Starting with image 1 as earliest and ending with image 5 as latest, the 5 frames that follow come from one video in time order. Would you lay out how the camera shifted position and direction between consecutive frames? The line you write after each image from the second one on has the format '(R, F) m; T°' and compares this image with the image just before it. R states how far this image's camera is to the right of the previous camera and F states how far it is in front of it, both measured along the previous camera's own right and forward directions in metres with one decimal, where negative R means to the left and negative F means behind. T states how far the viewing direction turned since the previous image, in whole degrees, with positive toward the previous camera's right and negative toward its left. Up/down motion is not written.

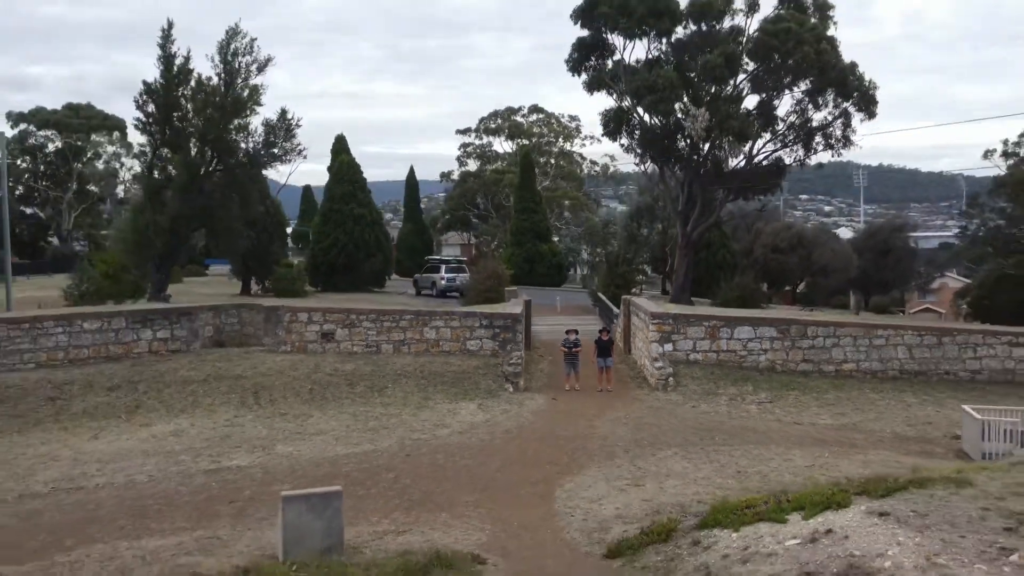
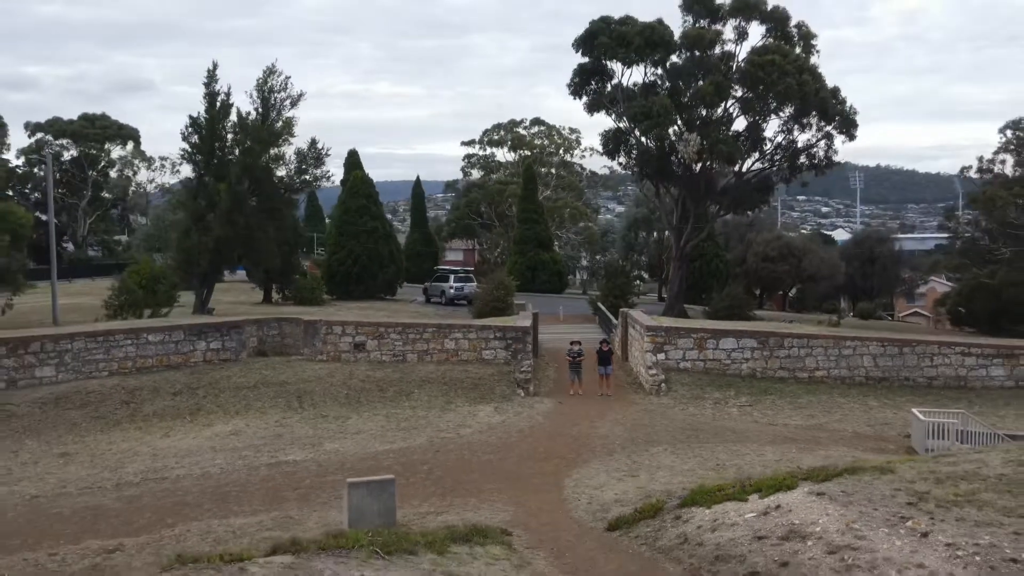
(-0.2, -1.4) m; 0°
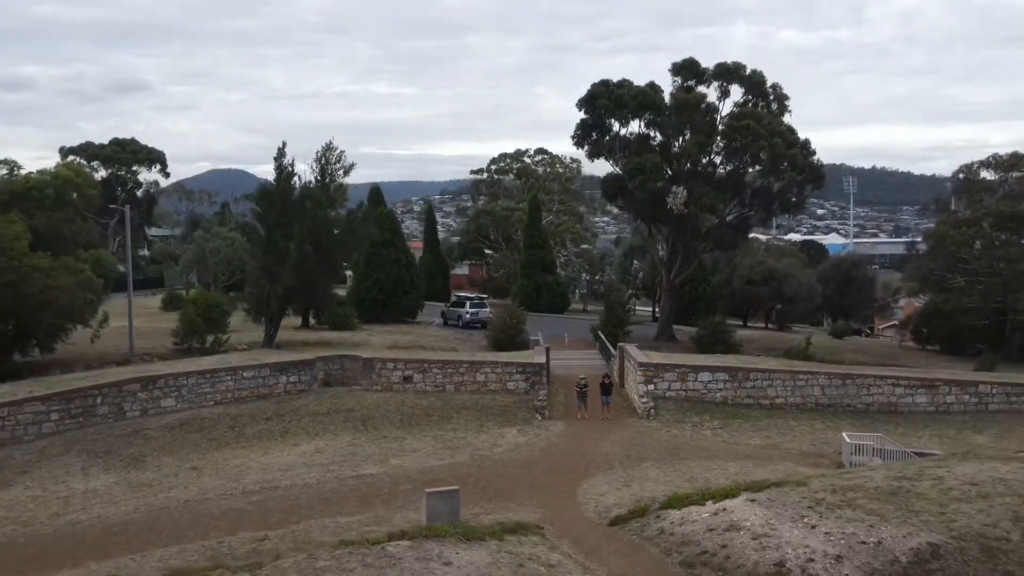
(-0.3, -3.0) m; 0°
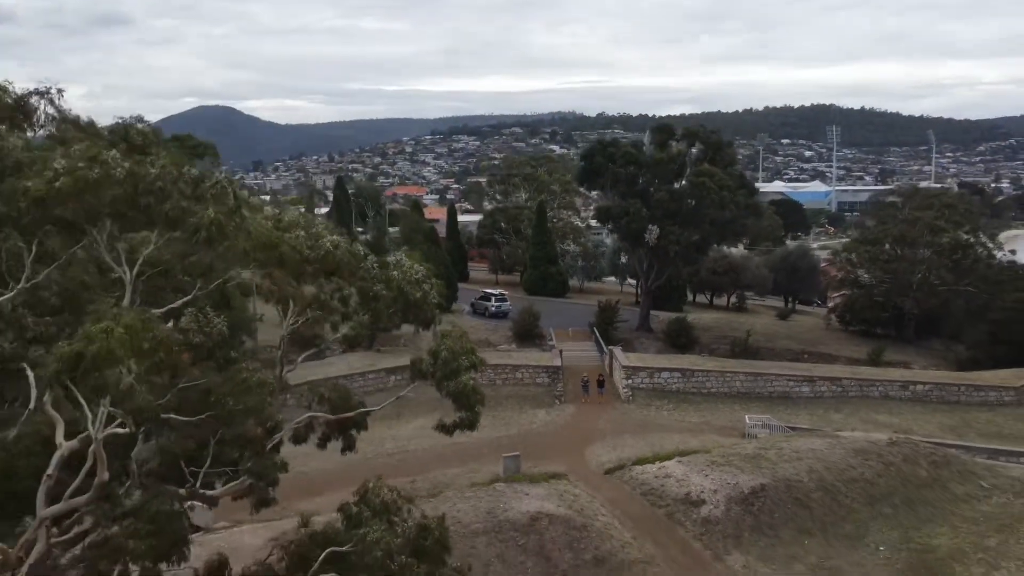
(-0.9, -8.0) m; +1°
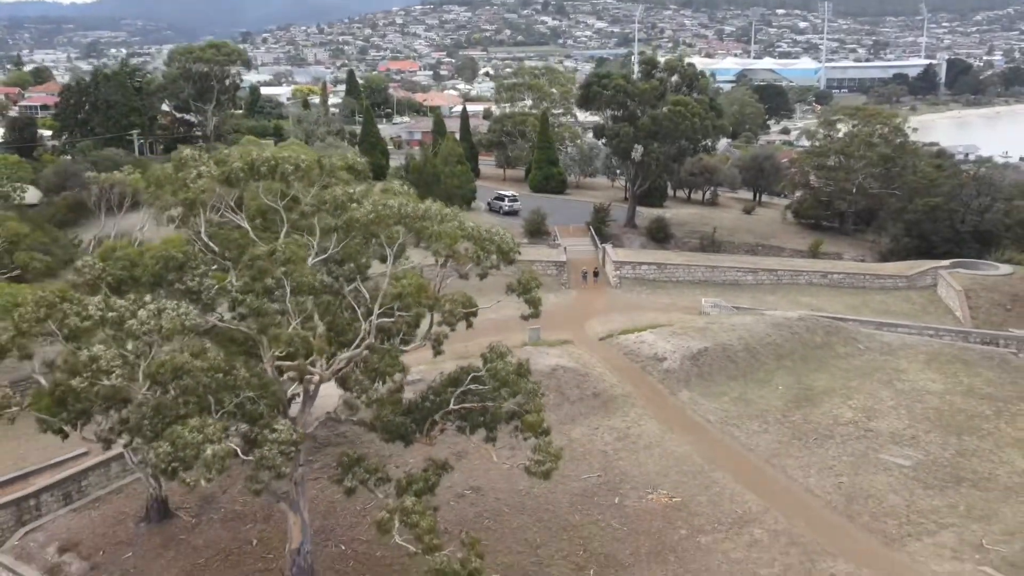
(-0.8, -7.4) m; +1°
